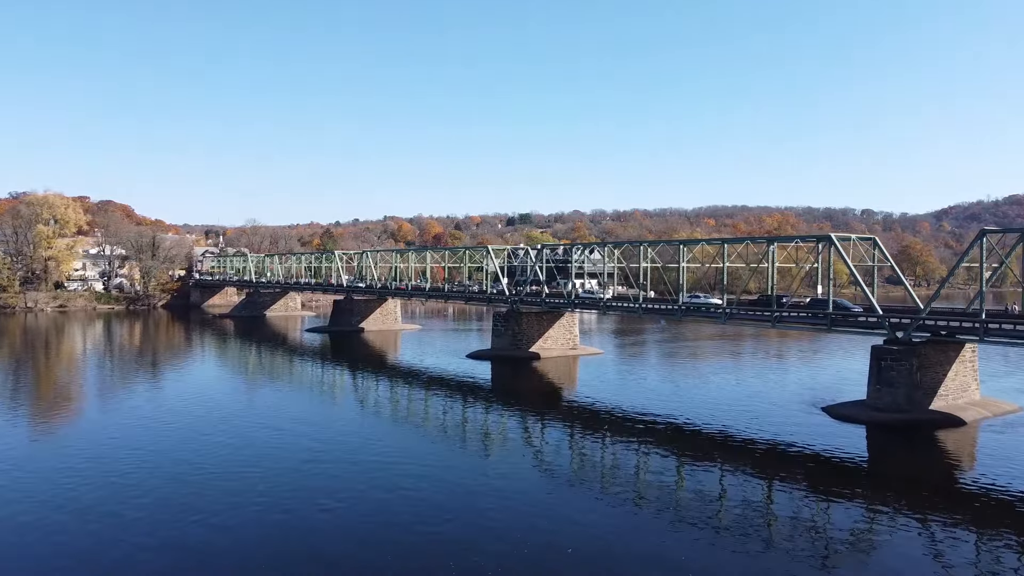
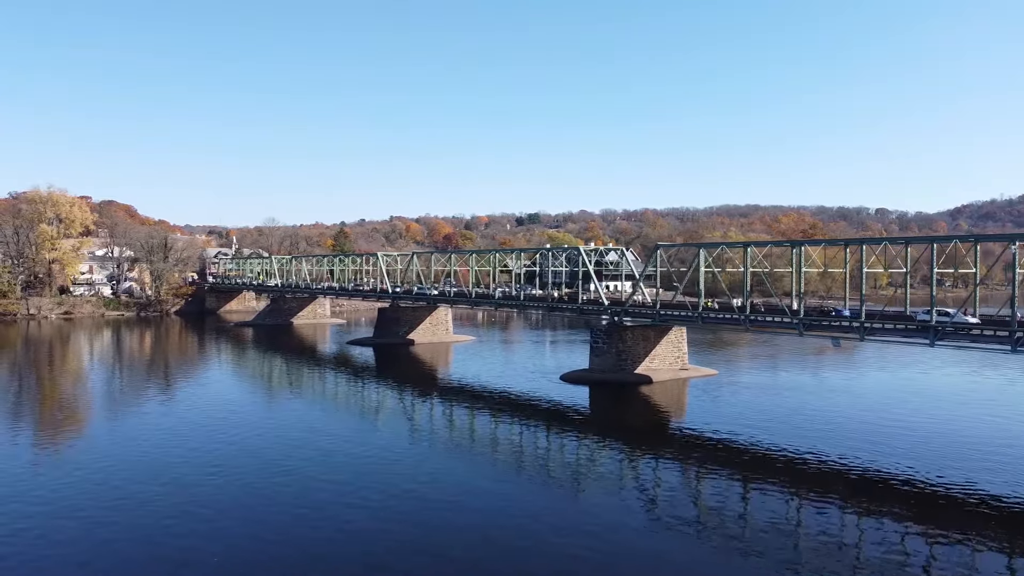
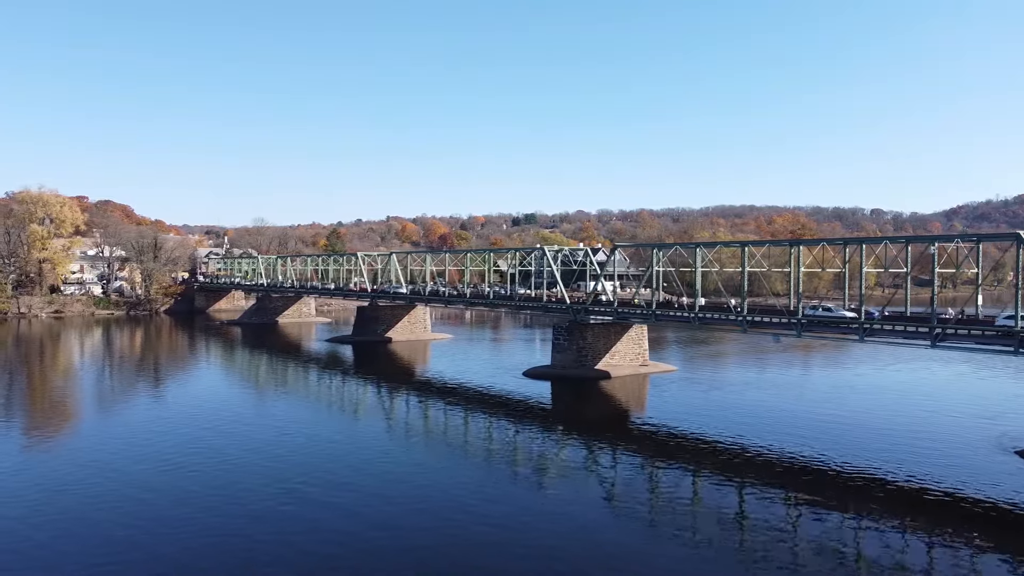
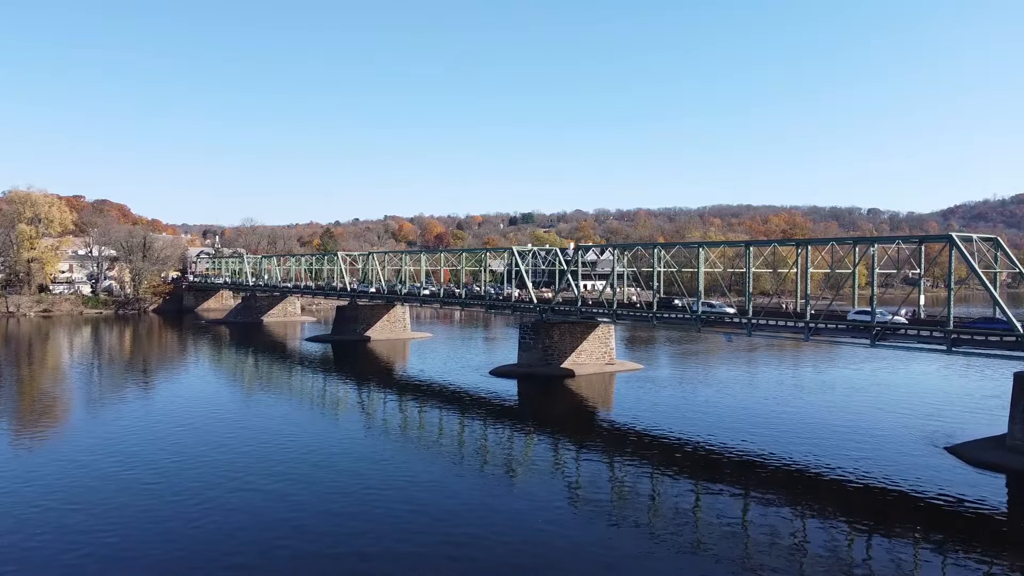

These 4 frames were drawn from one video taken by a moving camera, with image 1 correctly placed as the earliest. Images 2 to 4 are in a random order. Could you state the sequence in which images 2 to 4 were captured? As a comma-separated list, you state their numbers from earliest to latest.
4, 3, 2
